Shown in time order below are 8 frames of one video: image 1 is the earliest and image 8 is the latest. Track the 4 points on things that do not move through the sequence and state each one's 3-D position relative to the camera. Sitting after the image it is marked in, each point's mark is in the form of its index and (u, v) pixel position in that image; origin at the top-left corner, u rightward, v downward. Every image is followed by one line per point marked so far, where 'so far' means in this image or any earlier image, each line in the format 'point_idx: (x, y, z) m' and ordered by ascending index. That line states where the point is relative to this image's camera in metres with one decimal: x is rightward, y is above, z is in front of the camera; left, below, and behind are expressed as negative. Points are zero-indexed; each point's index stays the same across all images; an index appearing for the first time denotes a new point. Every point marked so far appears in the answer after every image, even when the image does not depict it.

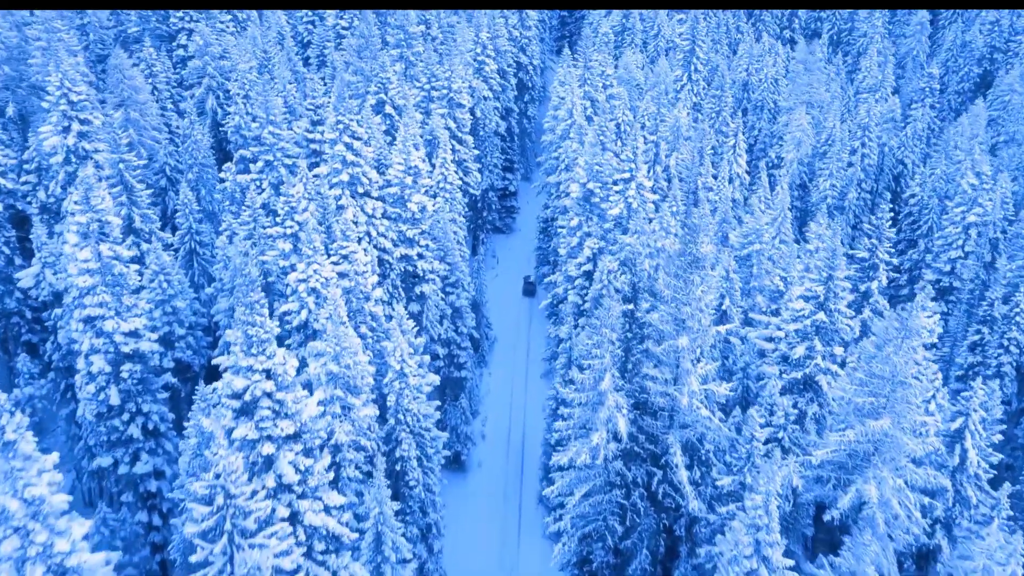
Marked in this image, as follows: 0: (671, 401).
0: (+4.0, -2.9, +19.6) m
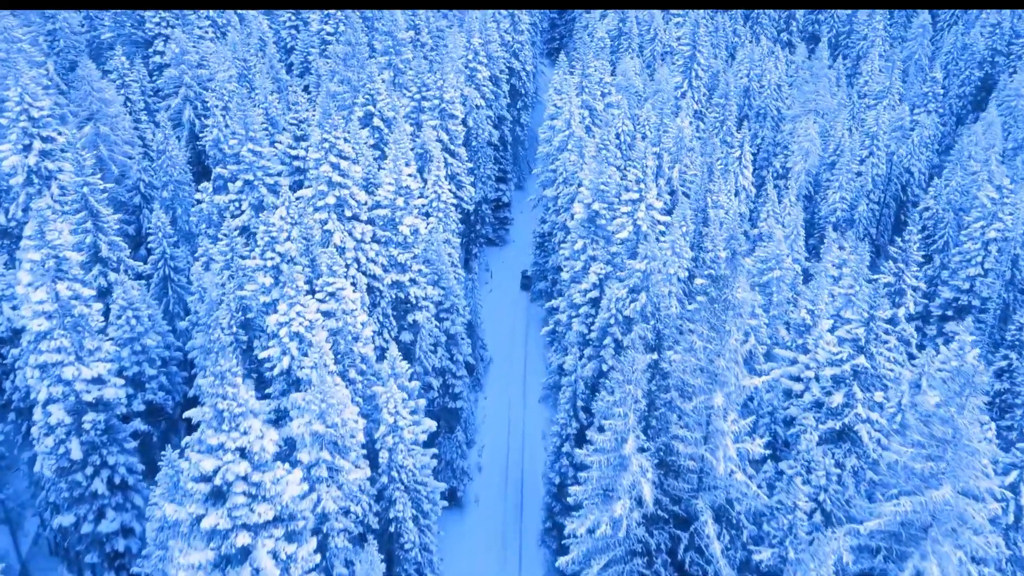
0: (+4.2, -3.9, +17.4) m
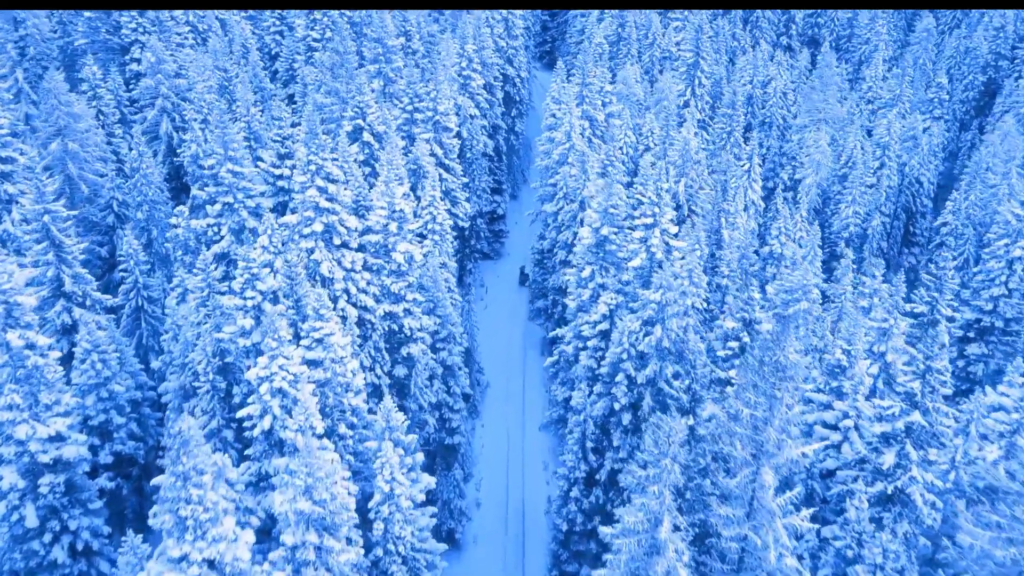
0: (+4.5, -5.0, +15.3) m
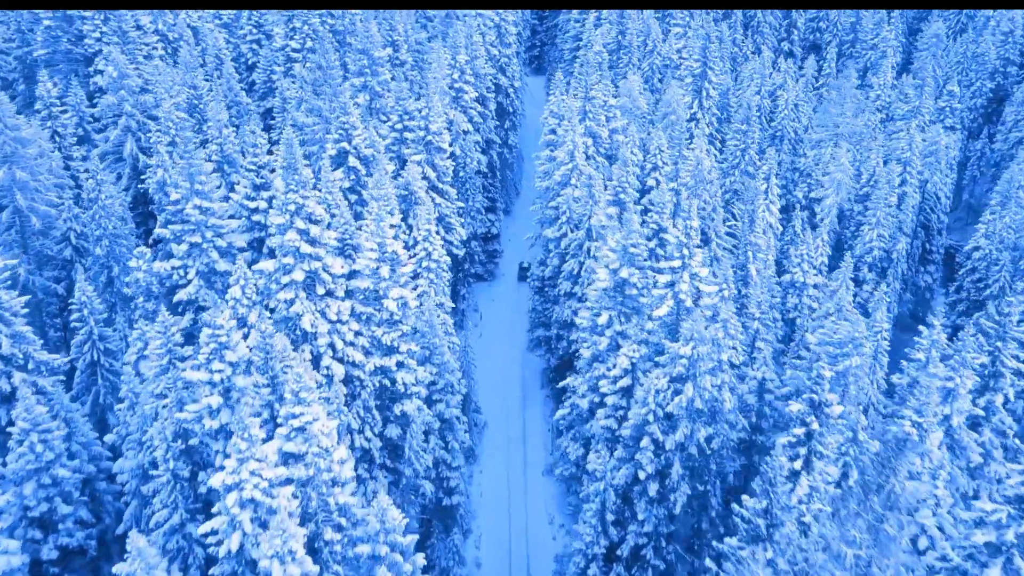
0: (+5.1, -6.5, +12.2) m
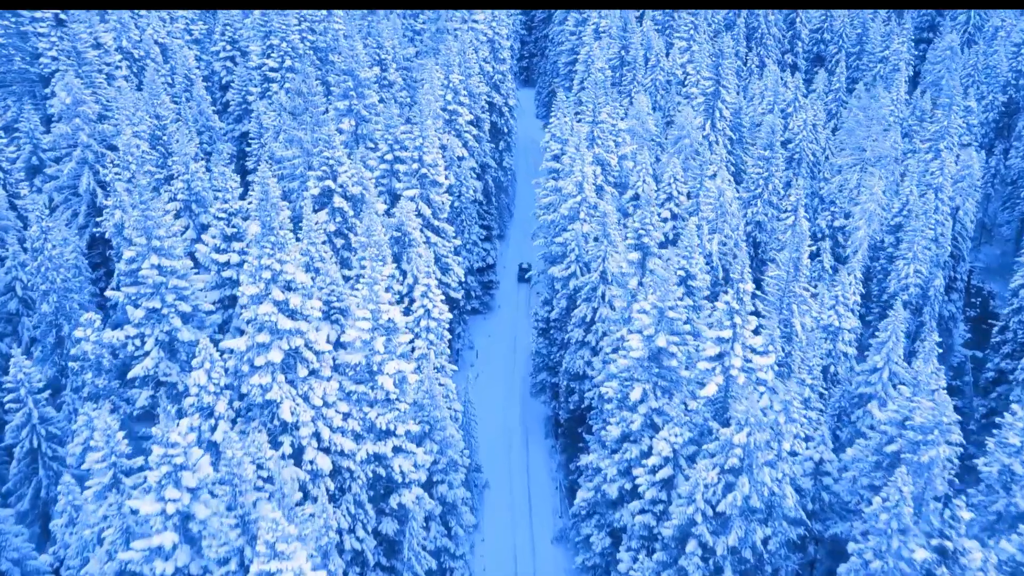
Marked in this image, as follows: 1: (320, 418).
0: (+5.8, -8.2, +8.6) m
1: (-4.7, -3.2, +18.9) m
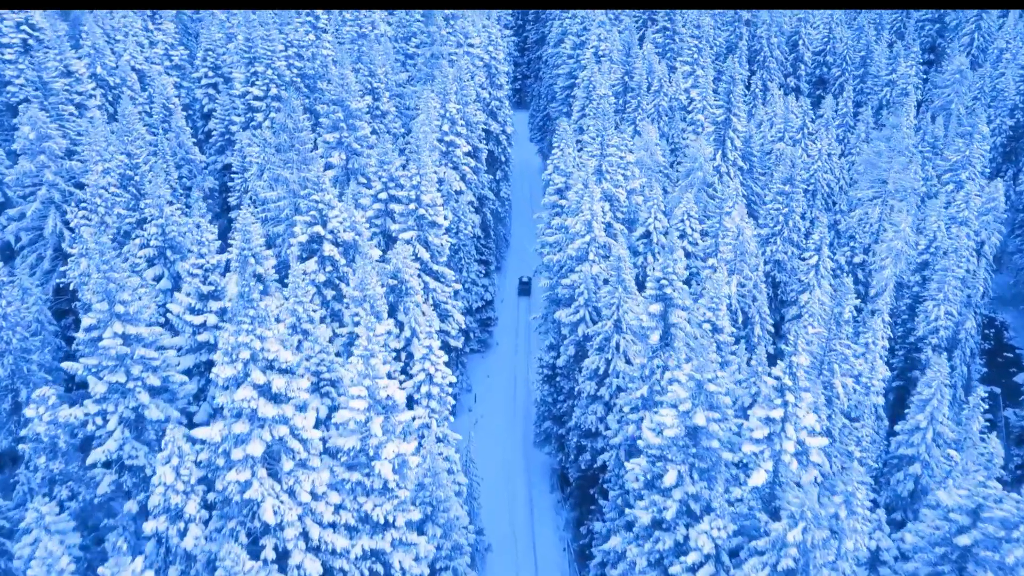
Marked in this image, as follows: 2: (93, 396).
0: (+6.4, -9.6, +6.0) m
1: (-4.2, -4.8, +16.2) m
2: (-9.9, -2.5, +18.4) m
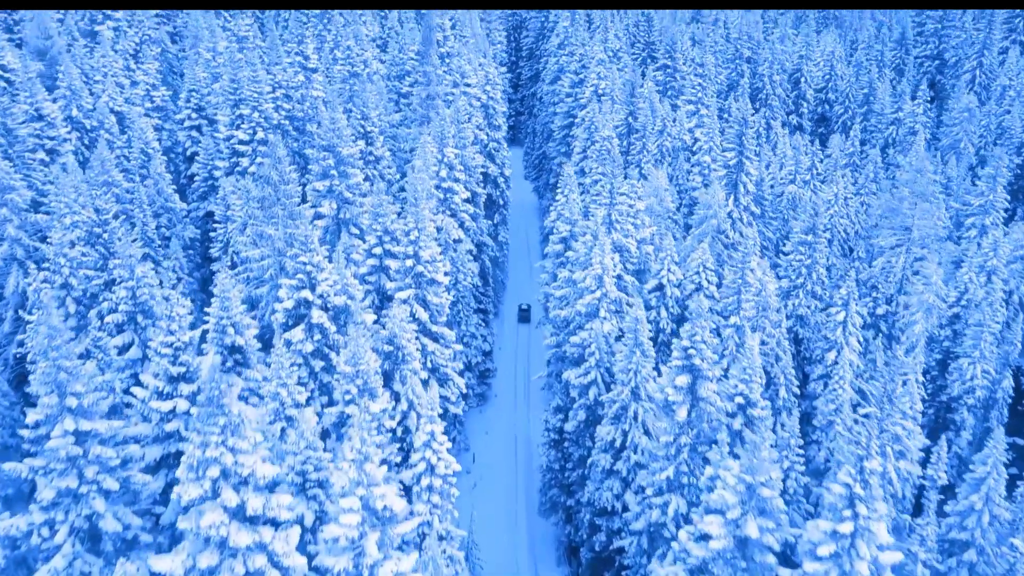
0: (+7.0, -10.8, +3.2) m
1: (-3.8, -6.5, +13.5) m
2: (-9.5, -4.3, +15.7) m
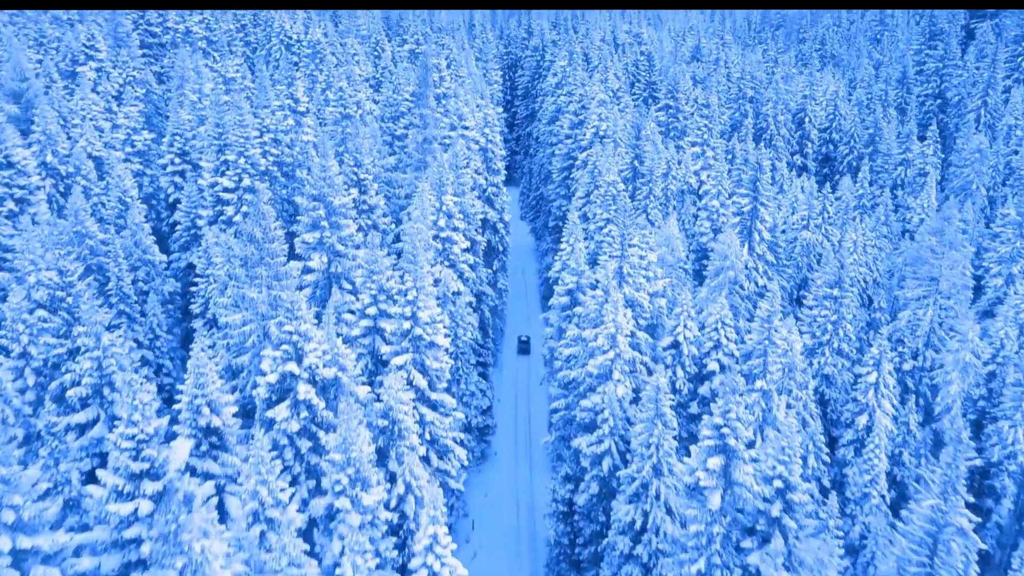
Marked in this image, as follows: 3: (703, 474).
0: (+7.5, -11.7, +0.5) m
1: (-3.5, -7.9, +10.9) m
2: (-9.2, -5.9, +13.1) m
3: (+4.8, -4.7, +19.7) m
